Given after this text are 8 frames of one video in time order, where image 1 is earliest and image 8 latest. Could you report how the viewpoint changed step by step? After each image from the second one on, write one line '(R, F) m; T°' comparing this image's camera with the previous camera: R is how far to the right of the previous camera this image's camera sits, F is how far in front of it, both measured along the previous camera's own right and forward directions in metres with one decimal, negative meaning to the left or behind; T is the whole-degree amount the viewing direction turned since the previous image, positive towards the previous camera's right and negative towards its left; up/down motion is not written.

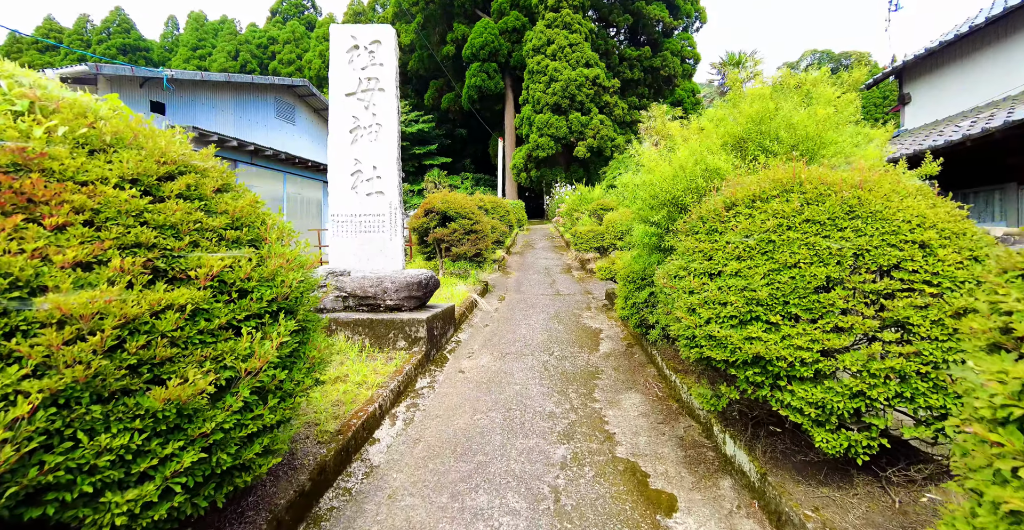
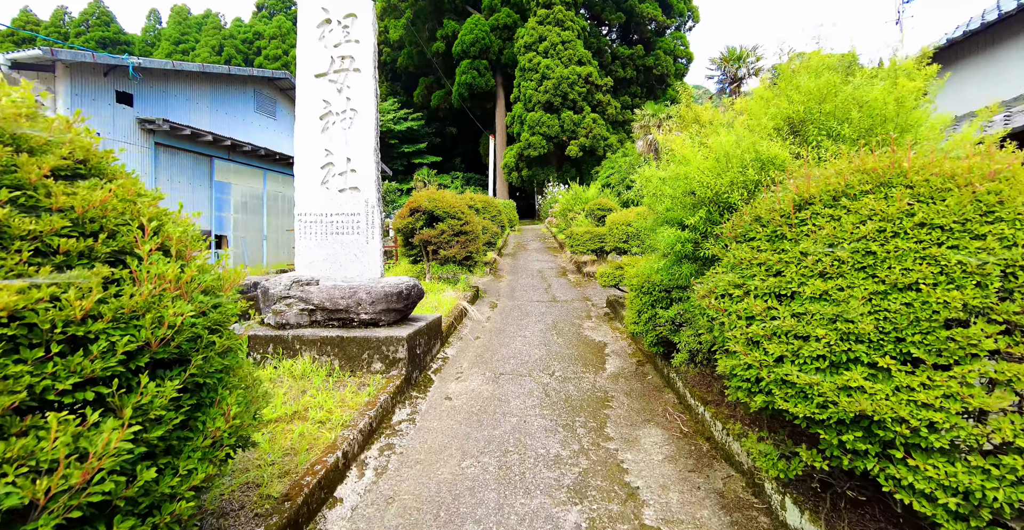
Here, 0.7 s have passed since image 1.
(0.0, +0.5) m; +1°
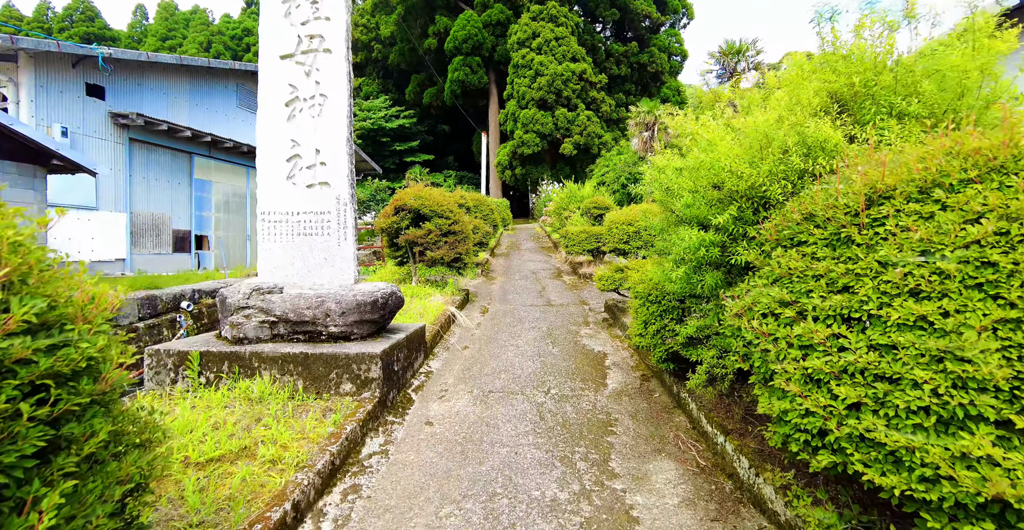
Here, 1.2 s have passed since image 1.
(0.0, +0.4) m; +1°
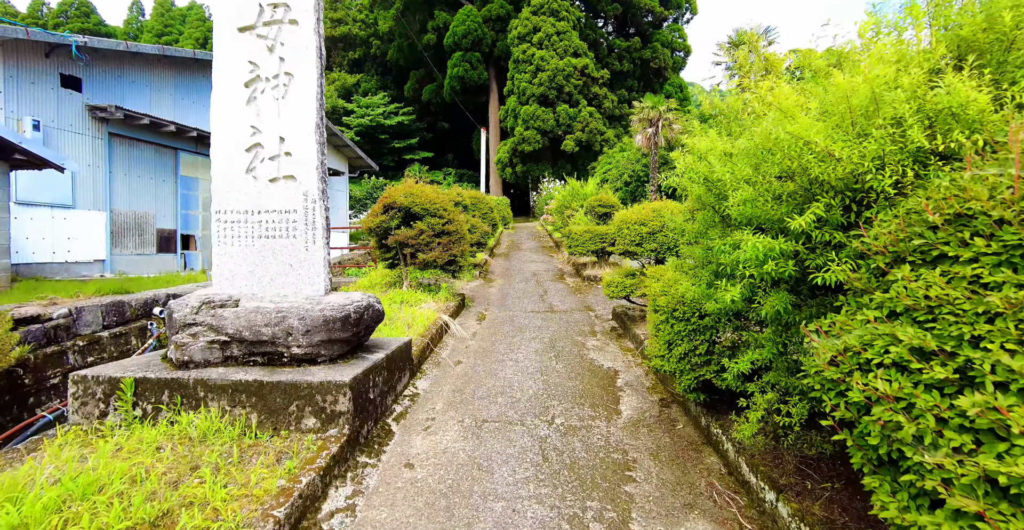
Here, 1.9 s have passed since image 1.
(0.0, +0.5) m; 0°
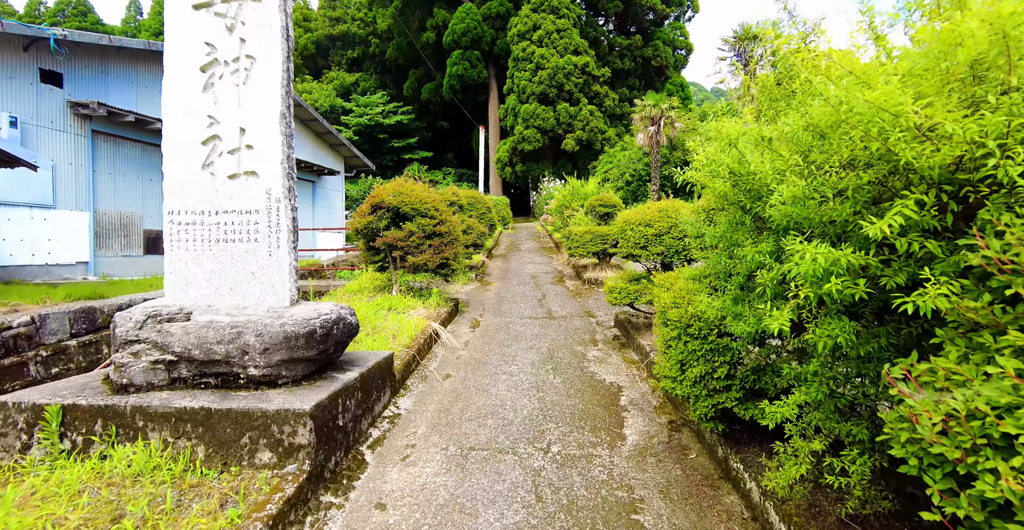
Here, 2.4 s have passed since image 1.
(+0.1, +0.3) m; 0°
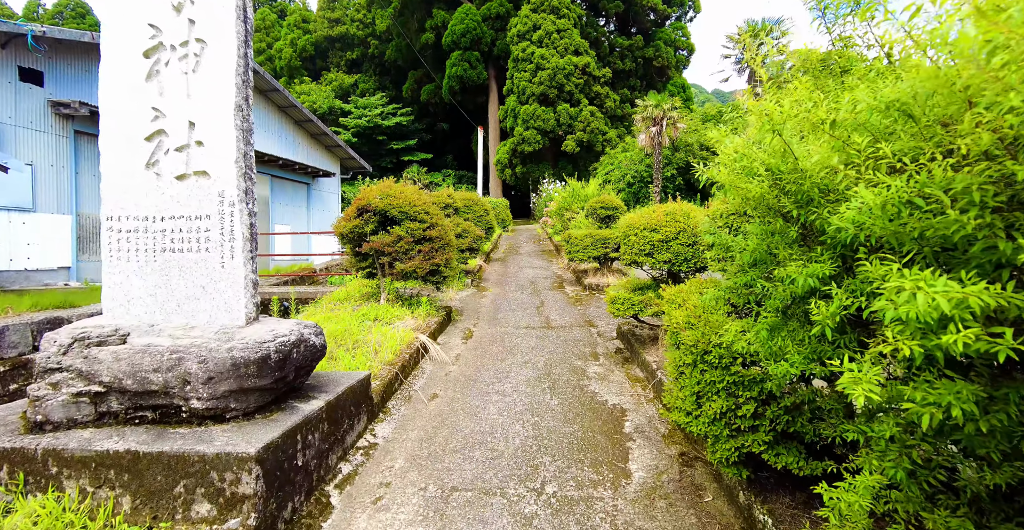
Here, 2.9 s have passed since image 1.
(+0.1, +0.3) m; 0°
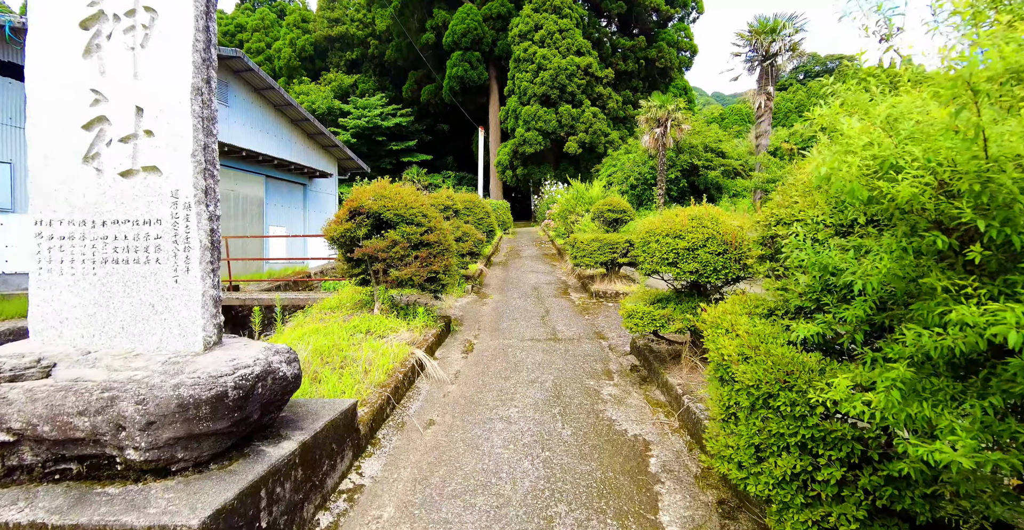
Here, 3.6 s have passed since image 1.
(0.0, +0.4) m; 0°
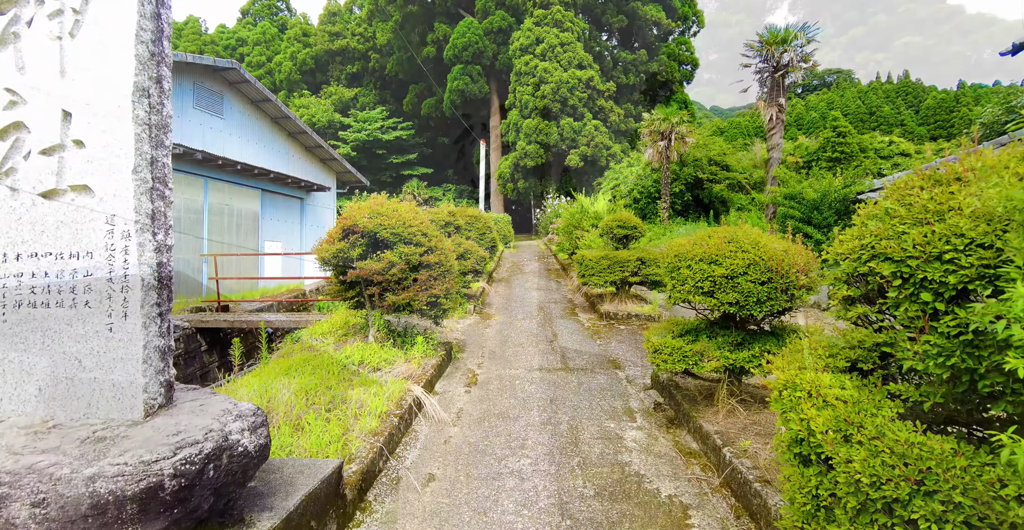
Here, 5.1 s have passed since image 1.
(-0.1, +0.4) m; 0°
